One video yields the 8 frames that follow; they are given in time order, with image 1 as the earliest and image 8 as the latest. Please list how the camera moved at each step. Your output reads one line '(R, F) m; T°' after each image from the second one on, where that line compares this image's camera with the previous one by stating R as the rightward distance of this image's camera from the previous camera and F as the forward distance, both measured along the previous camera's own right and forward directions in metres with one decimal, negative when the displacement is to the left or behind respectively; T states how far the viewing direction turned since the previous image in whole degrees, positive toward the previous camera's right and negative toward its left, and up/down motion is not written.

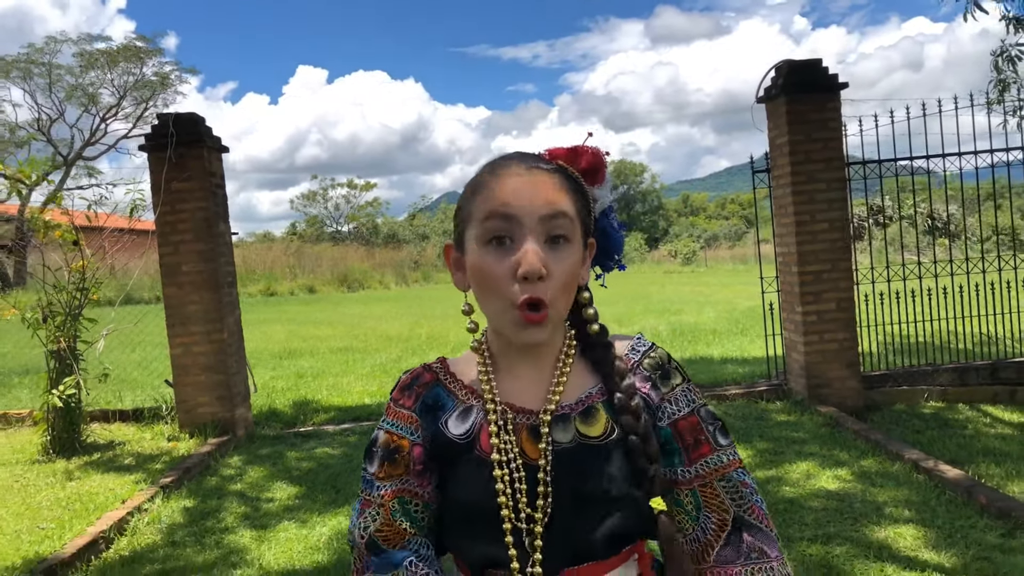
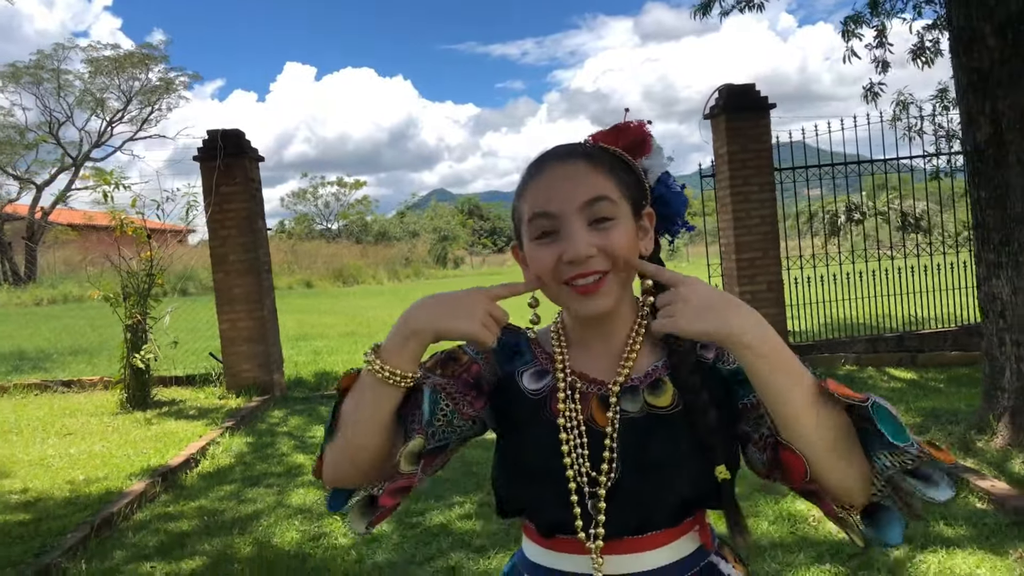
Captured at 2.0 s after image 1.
(0.0, -1.2) m; +1°
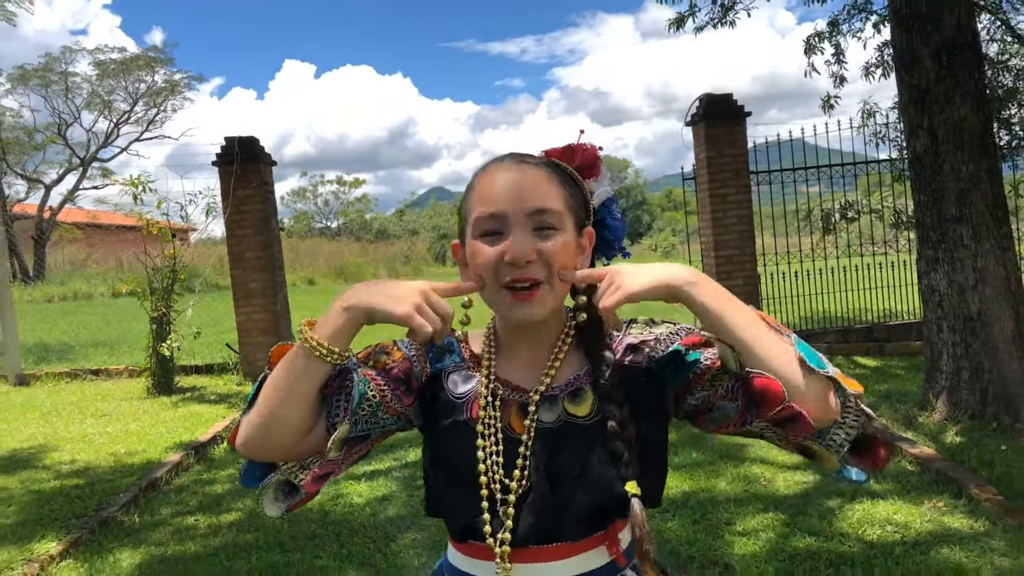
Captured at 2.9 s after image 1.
(0.0, -0.6) m; 0°
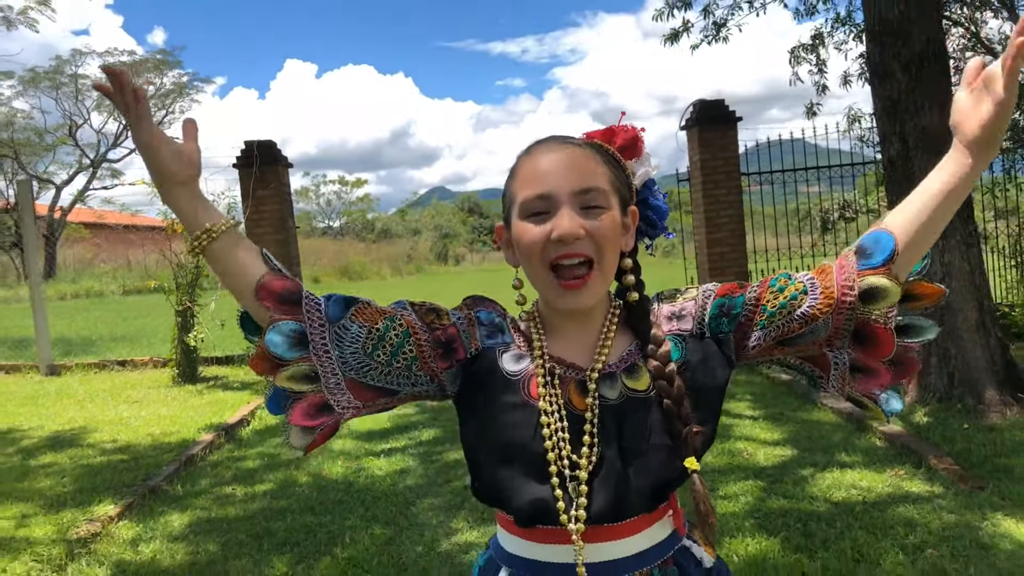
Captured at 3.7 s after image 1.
(0.0, -0.4) m; 0°
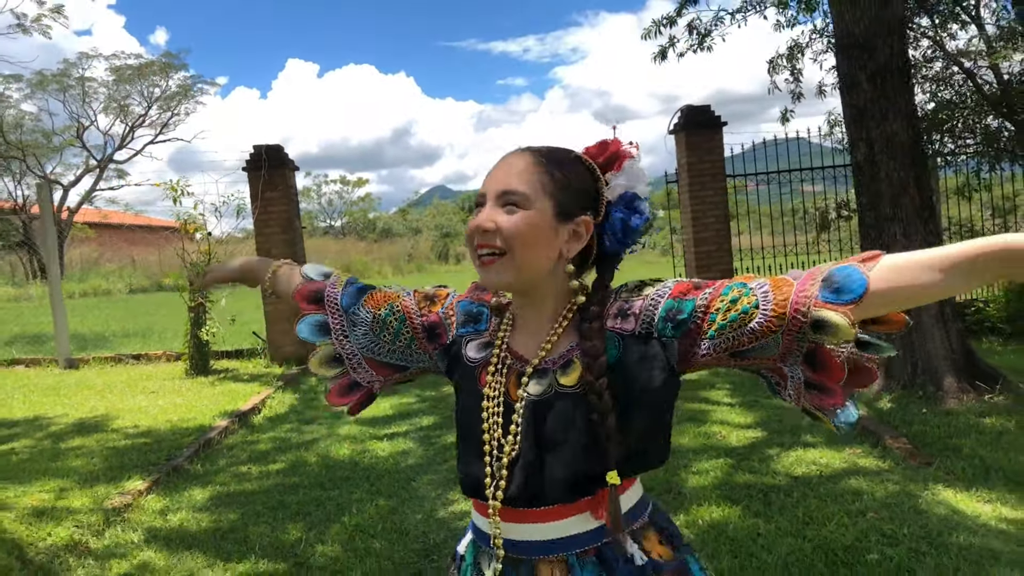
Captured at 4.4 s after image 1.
(+0.1, -0.4) m; 0°
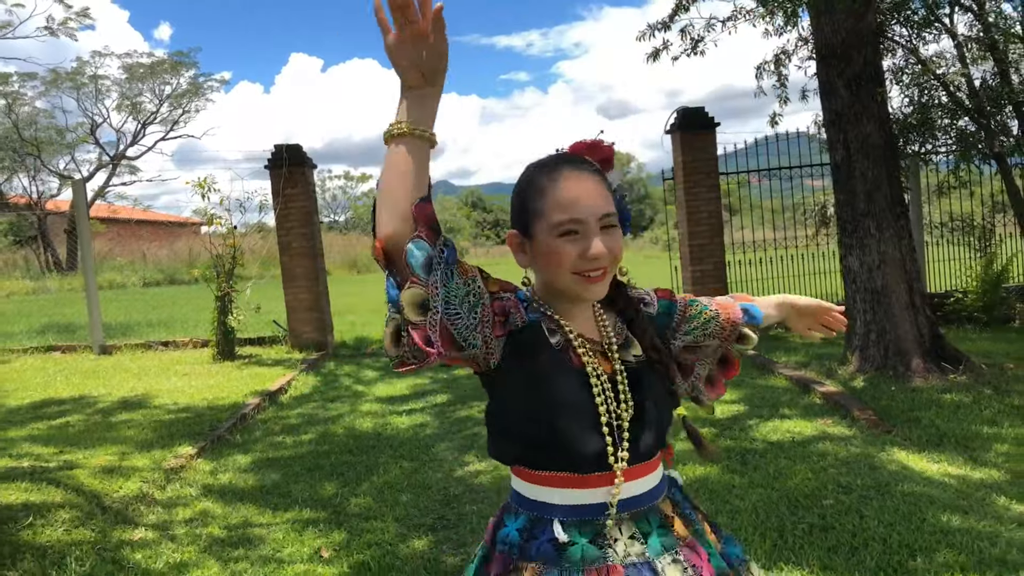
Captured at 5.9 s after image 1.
(0.0, -0.5) m; 0°
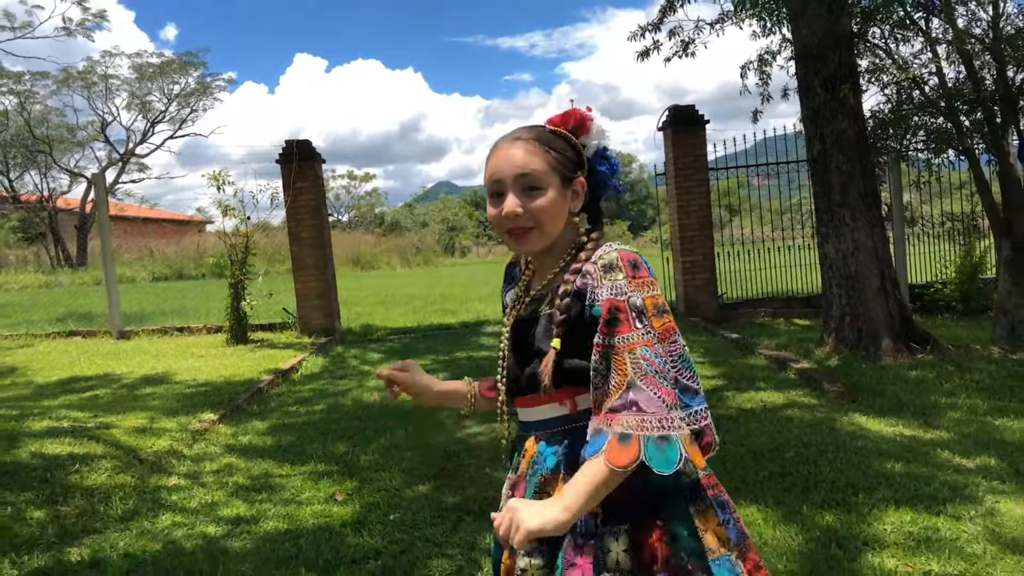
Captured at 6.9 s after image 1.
(0.0, -0.4) m; 0°
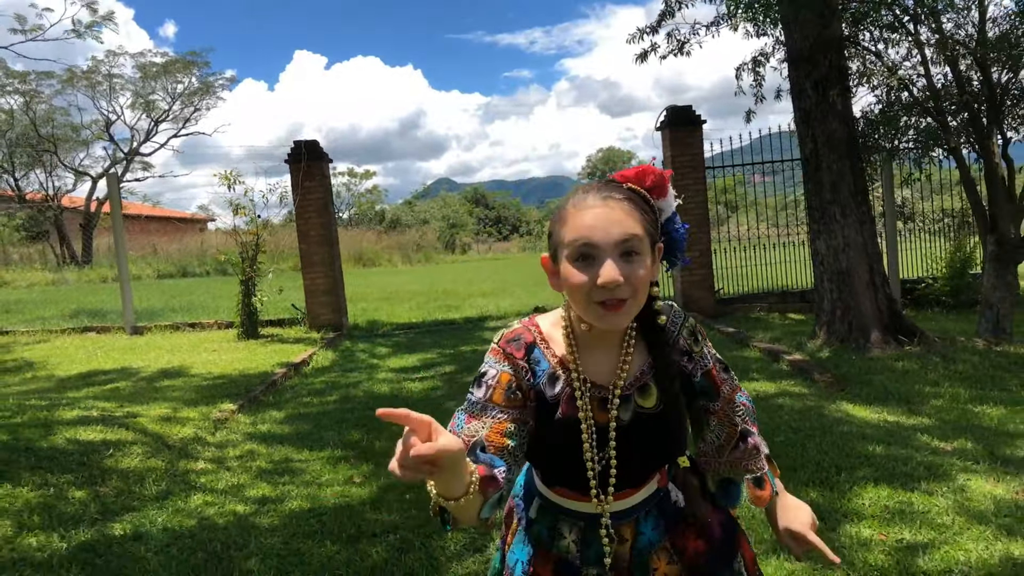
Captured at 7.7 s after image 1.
(0.0, -0.3) m; 0°
